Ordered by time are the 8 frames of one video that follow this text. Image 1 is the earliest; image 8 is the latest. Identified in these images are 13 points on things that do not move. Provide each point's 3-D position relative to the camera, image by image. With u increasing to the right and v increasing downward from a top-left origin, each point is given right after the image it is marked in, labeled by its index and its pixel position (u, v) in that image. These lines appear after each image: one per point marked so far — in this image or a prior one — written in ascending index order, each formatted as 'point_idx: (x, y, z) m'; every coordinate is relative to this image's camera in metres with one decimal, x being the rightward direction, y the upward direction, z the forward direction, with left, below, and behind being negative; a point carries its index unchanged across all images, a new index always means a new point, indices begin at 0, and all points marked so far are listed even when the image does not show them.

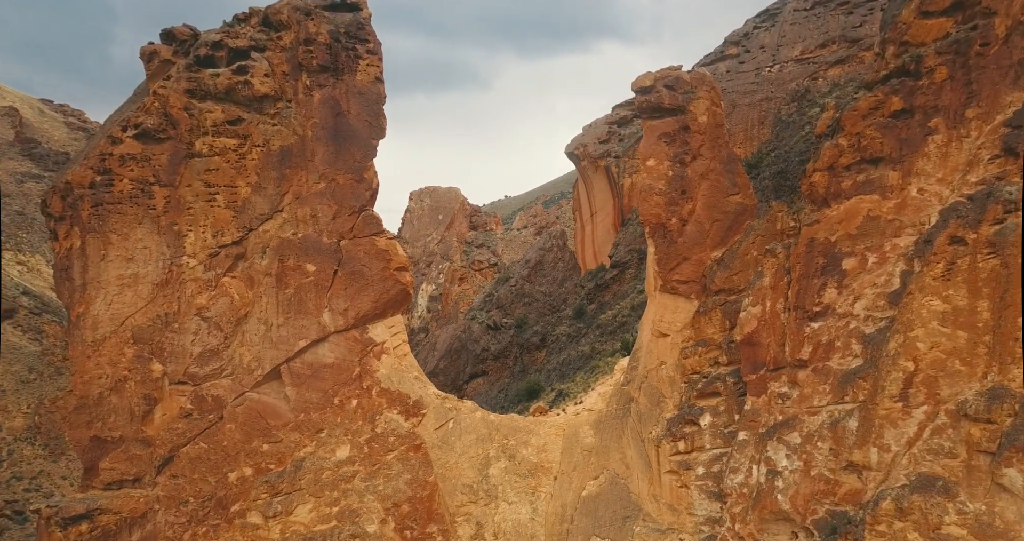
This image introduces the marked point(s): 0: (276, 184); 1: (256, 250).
0: (-3.4, +1.2, +9.9) m
1: (-3.6, +0.3, +9.8) m
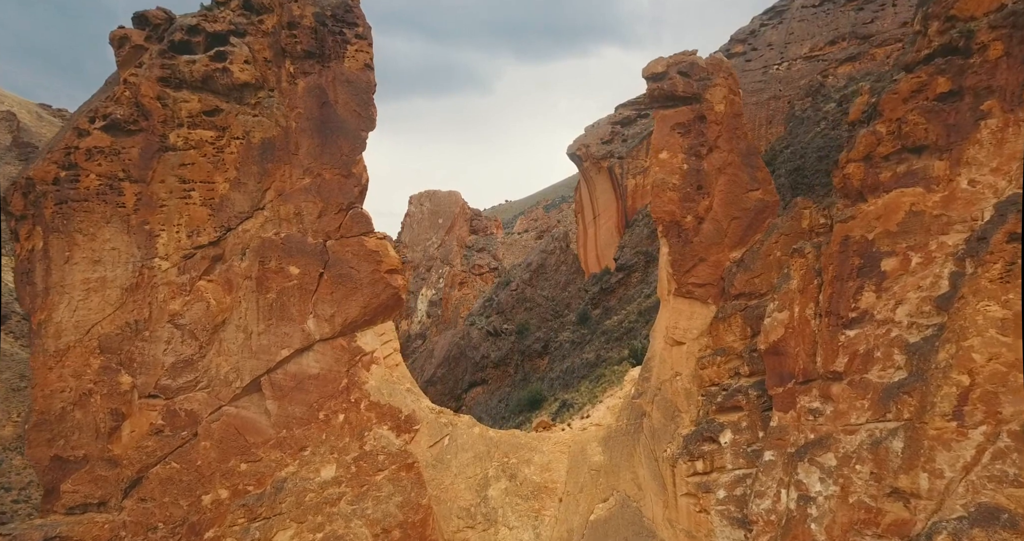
0: (-3.4, +1.2, +9.1) m
1: (-3.6, +0.2, +9.1) m
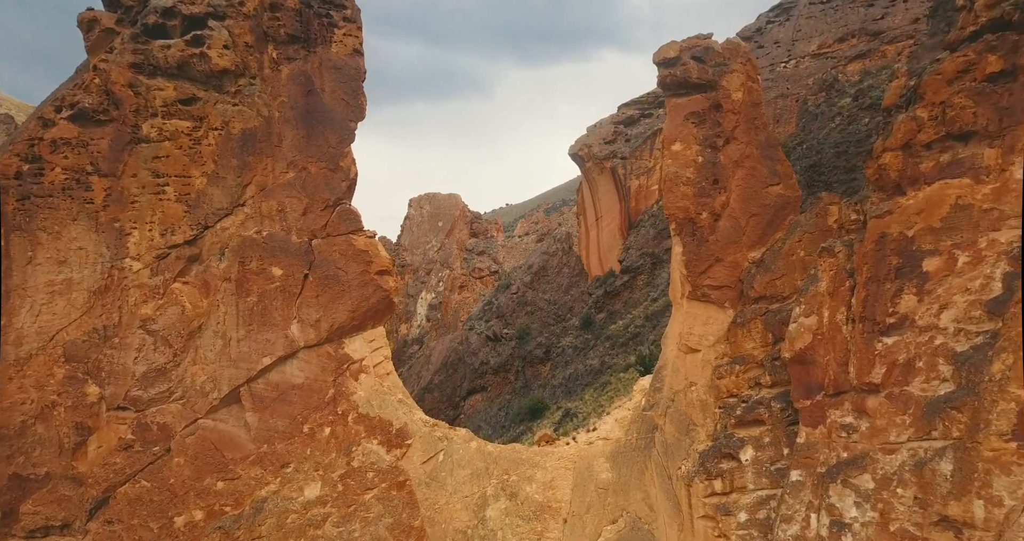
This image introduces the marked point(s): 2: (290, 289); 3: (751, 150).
0: (-3.4, +1.2, +8.5) m
1: (-3.6, +0.2, +8.4) m
2: (-2.8, -0.2, +8.6) m
3: (+2.9, +1.4, +8.3) m
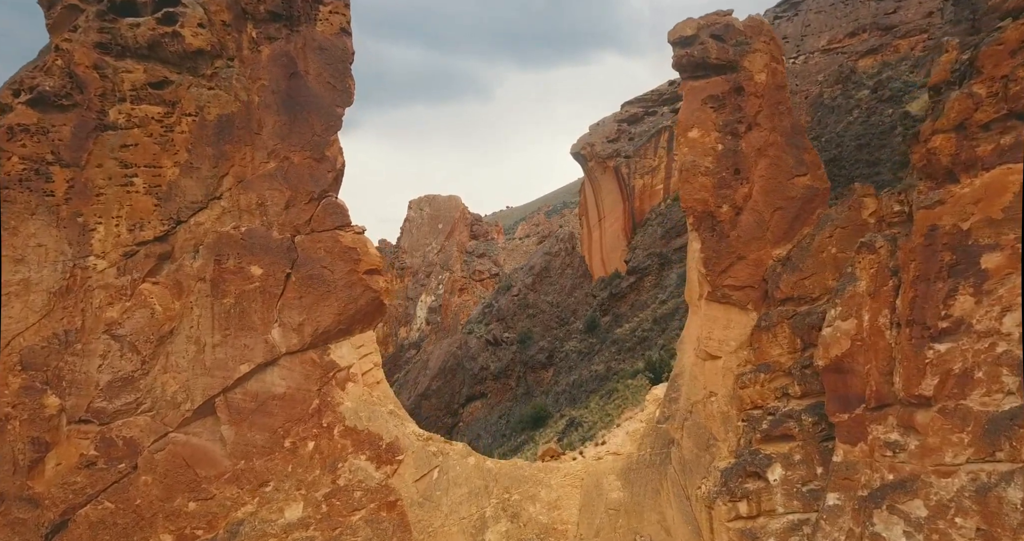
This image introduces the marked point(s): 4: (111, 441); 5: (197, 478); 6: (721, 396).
0: (-3.3, +1.2, +7.7) m
1: (-3.6, +0.2, +7.7) m
2: (-2.7, -0.2, +7.8) m
3: (+2.9, +1.4, +7.5) m
4: (-4.2, -1.8, +7.2) m
5: (-3.3, -2.2, +7.3) m
6: (+2.2, -1.3, +7.3) m
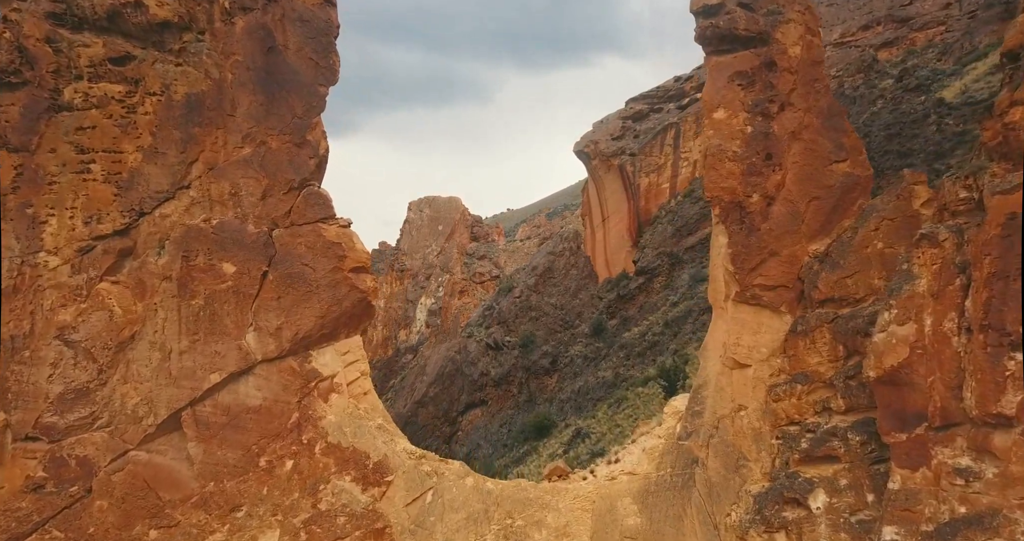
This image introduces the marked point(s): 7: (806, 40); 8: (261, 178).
0: (-3.3, +1.2, +6.9) m
1: (-3.6, +0.3, +6.8) m
2: (-2.7, -0.2, +7.0) m
3: (+2.9, +1.5, +6.7) m
4: (-4.1, -1.7, +6.3) m
5: (-3.3, -2.2, +6.5) m
6: (+2.2, -1.3, +6.4) m
7: (+2.9, +2.3, +6.8) m
8: (-2.6, +1.0, +7.1) m
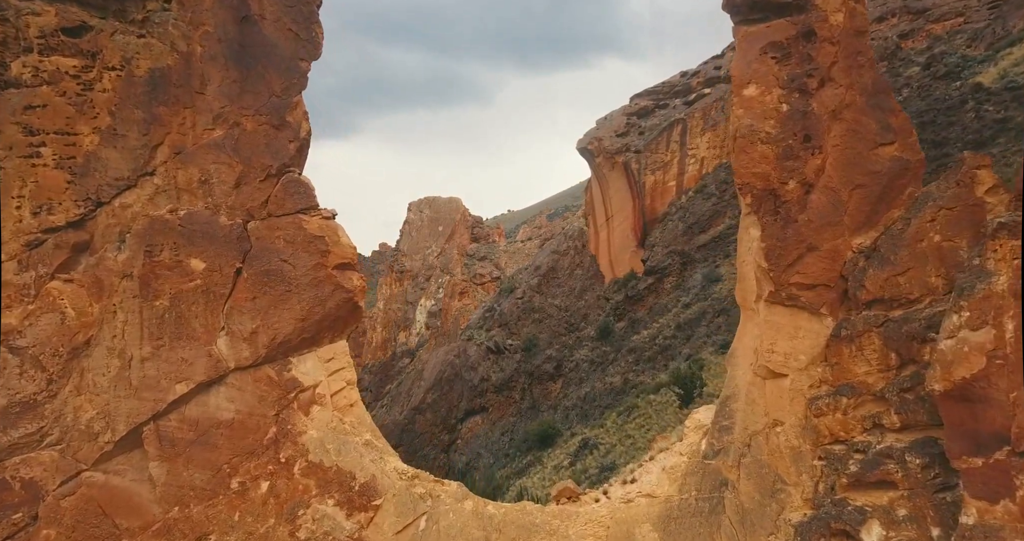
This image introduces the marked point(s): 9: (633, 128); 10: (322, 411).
0: (-3.3, +1.2, +6.1) m
1: (-3.5, +0.3, +6.1) m
2: (-2.7, -0.2, +6.2) m
3: (+2.9, +1.5, +5.9) m
4: (-4.1, -1.7, +5.6) m
5: (-3.3, -2.1, +5.7) m
6: (+2.3, -1.3, +5.6) m
7: (+2.9, +2.3, +6.0) m
8: (-2.5, +1.0, +6.4) m
9: (+3.5, +4.1, +19.5) m
10: (-1.8, -1.3, +6.5) m
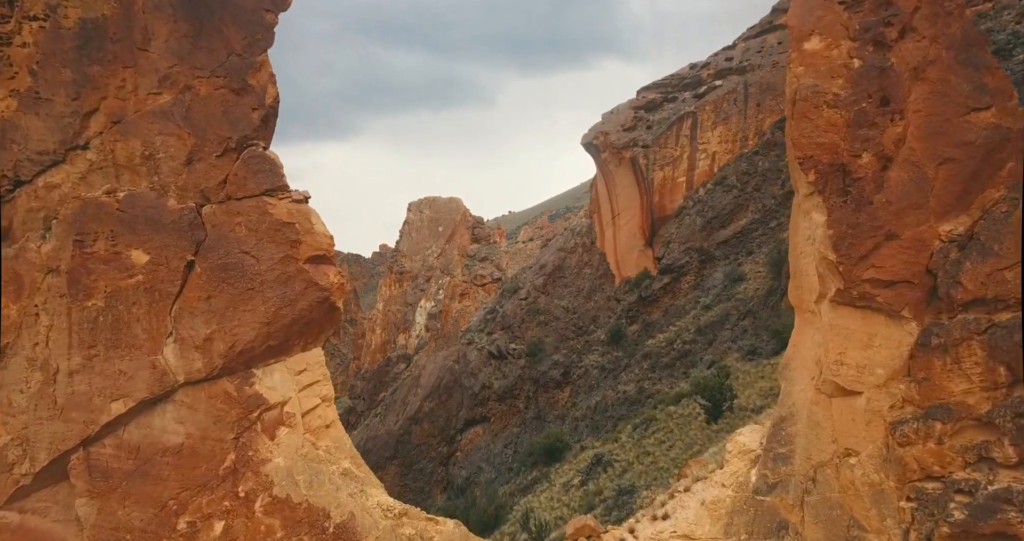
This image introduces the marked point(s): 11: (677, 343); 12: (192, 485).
0: (-3.2, +1.3, +5.1) m
1: (-3.5, +0.3, +5.0) m
2: (-2.6, -0.1, +5.1) m
3: (+3.0, +1.5, +4.8) m
4: (-4.0, -1.7, +4.5) m
5: (-3.2, -2.1, +4.6) m
6: (+2.3, -1.2, +4.5) m
7: (+3.0, +2.3, +4.9) m
8: (-2.5, +1.0, +5.3) m
9: (+3.6, +4.1, +18.4) m
10: (-1.7, -1.3, +5.4) m
11: (+2.9, -1.3, +12.2) m
12: (-2.3, -1.5, +5.0) m
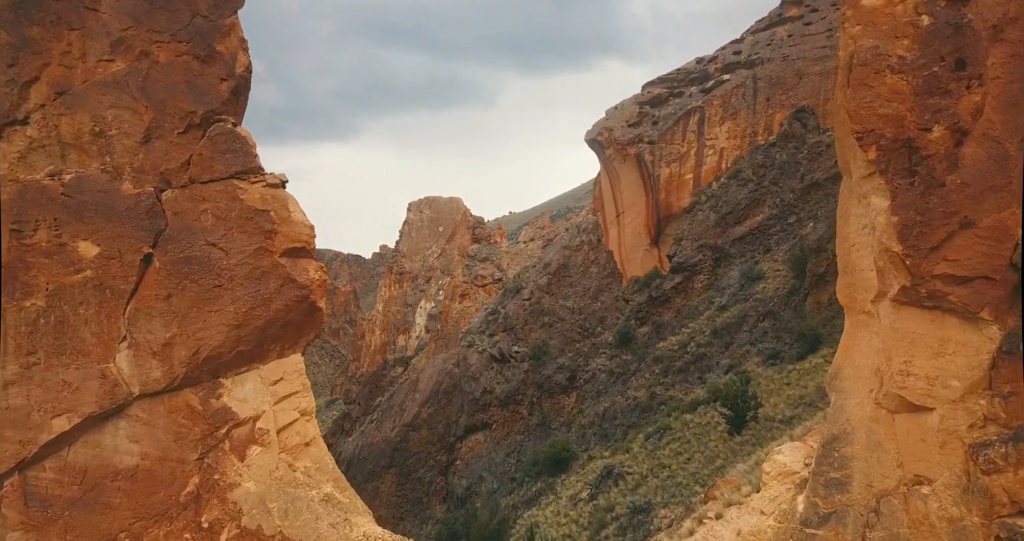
0: (-3.2, +1.3, +4.4) m
1: (-3.4, +0.4, +4.3) m
2: (-2.6, -0.1, +4.4) m
3: (+3.0, +1.6, +4.1) m
4: (-4.0, -1.6, +3.8) m
5: (-3.2, -2.1, +3.9) m
6: (+2.4, -1.2, +3.8) m
7: (+3.0, +2.4, +4.2) m
8: (-2.4, +1.1, +4.6) m
9: (+3.6, +4.2, +17.7) m
10: (-1.7, -1.2, +4.7) m
11: (+2.9, -1.3, +11.5) m
12: (-2.3, -1.5, +4.3) m
